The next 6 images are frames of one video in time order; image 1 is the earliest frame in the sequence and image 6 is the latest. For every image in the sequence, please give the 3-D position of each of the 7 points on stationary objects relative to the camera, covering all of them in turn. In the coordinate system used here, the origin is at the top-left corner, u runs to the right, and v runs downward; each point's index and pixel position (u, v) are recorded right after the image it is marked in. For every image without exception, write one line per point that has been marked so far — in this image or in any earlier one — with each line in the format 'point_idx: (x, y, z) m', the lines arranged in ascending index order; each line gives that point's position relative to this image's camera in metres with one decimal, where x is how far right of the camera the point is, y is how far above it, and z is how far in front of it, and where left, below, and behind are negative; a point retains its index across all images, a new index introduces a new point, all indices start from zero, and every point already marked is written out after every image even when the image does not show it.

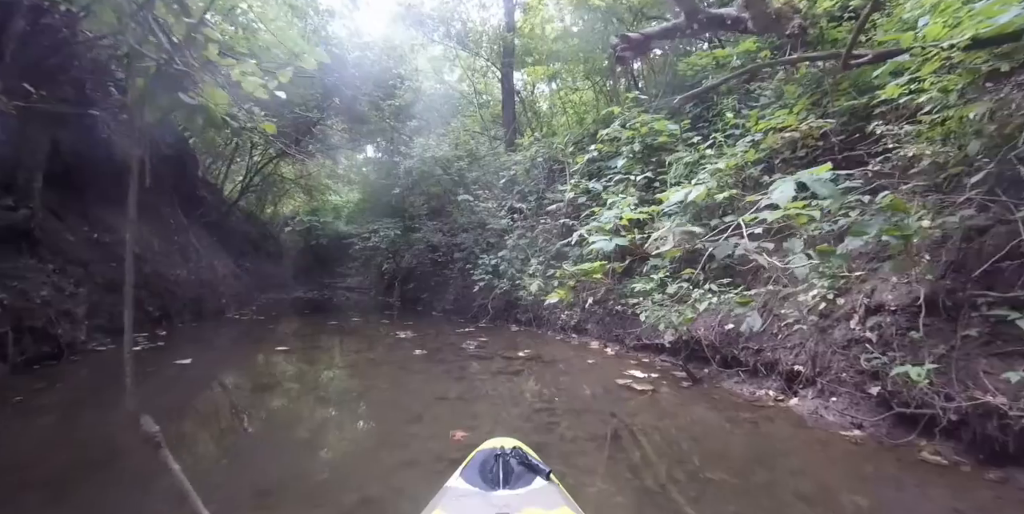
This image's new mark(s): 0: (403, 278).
0: (-2.4, -0.5, +10.3) m
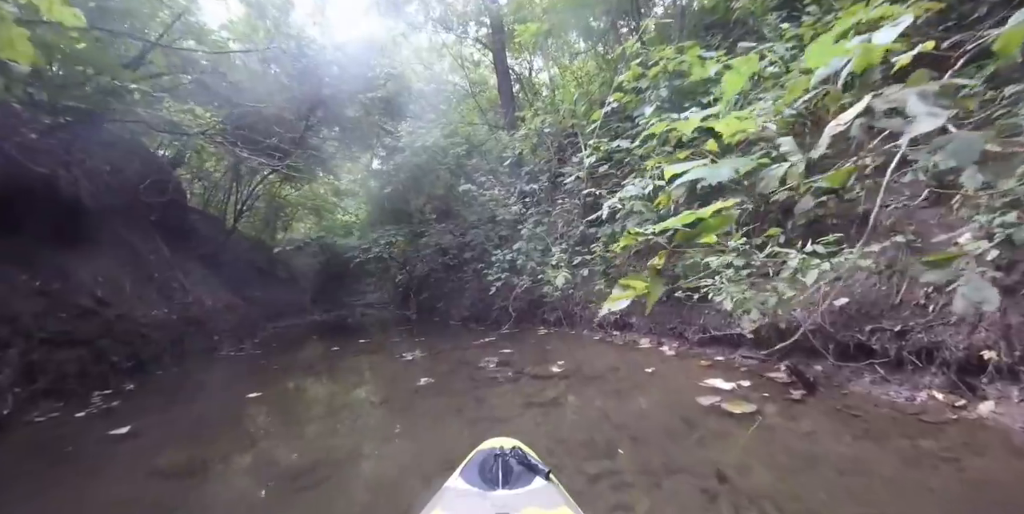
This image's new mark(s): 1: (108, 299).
0: (-2.0, -0.6, +9.3) m
1: (-4.1, -0.4, +4.6) m
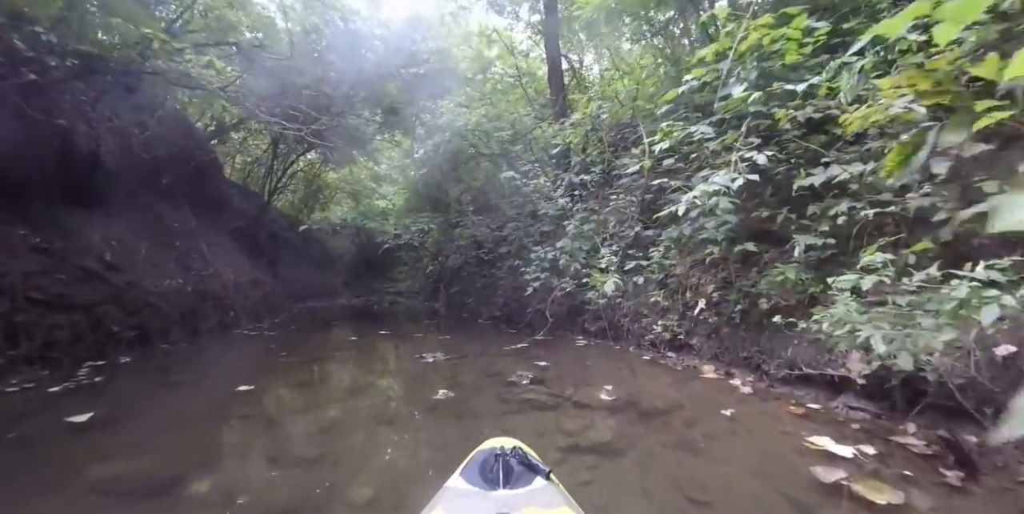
0: (-1.3, -0.5, +8.8) m
1: (-3.7, -0.1, +4.2) m
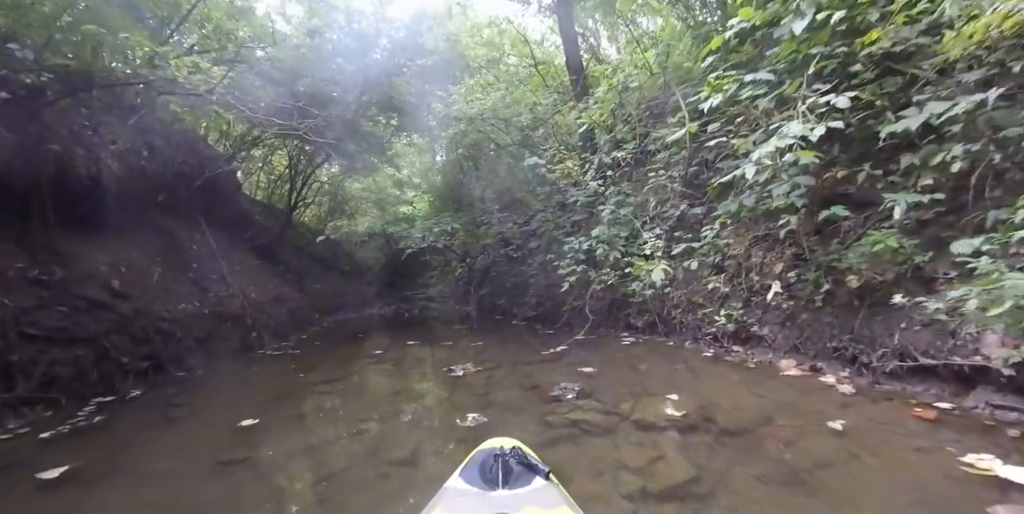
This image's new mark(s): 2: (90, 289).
0: (-0.6, -0.5, +8.4) m
1: (-3.4, -0.3, +4.0) m
2: (-3.4, -0.3, +3.6) m
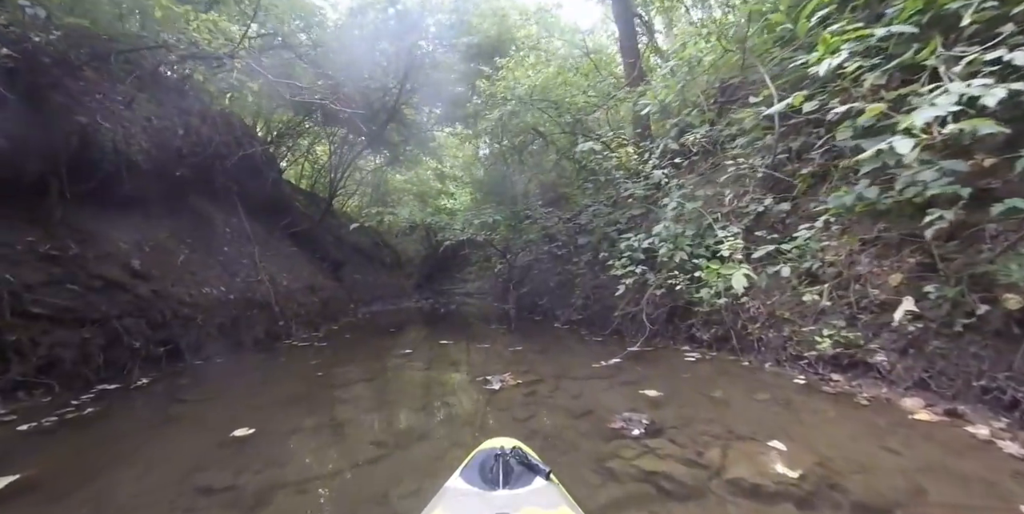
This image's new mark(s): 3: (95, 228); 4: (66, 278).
0: (+0.1, -0.4, +7.9) m
1: (-3.0, -0.1, +3.7) m
2: (-3.1, -0.1, +3.4) m
3: (-3.4, +0.2, +3.6) m
4: (-3.1, -0.1, +3.1) m
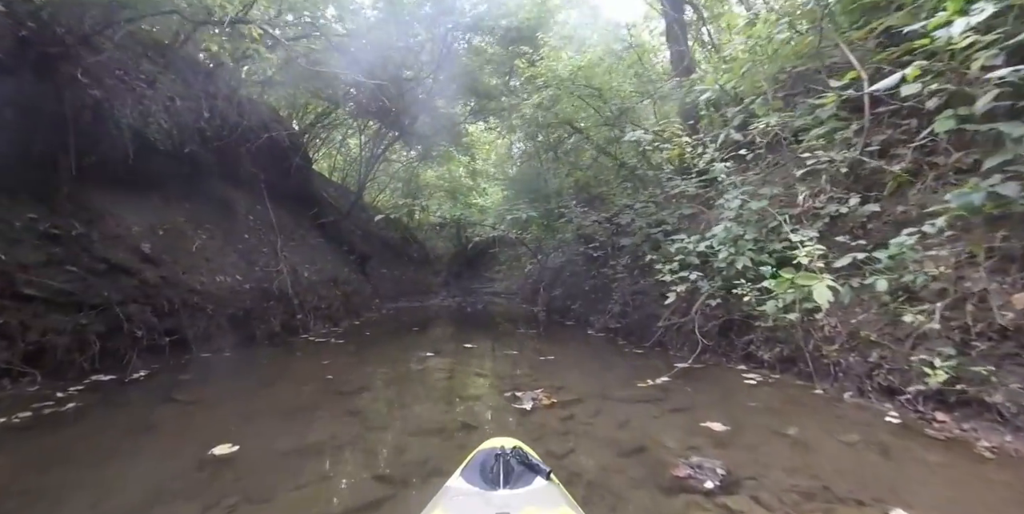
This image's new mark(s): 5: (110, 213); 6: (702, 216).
0: (+0.6, -0.4, +7.5) m
1: (-2.8, 0.0, +3.5) m
2: (-2.8, 0.0, +3.2) m
3: (-3.1, +0.4, +3.5) m
4: (-2.9, 0.0, +2.9) m
5: (-3.1, +0.3, +3.5) m
6: (+1.9, +0.4, +4.5) m
